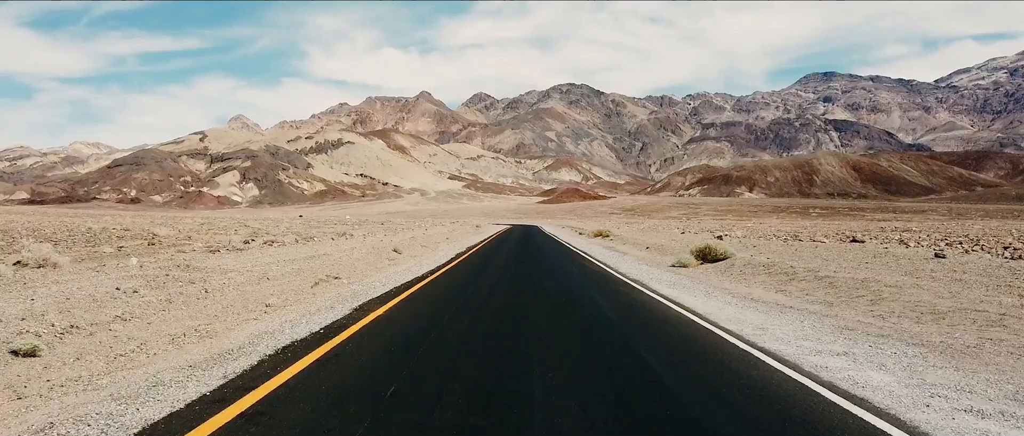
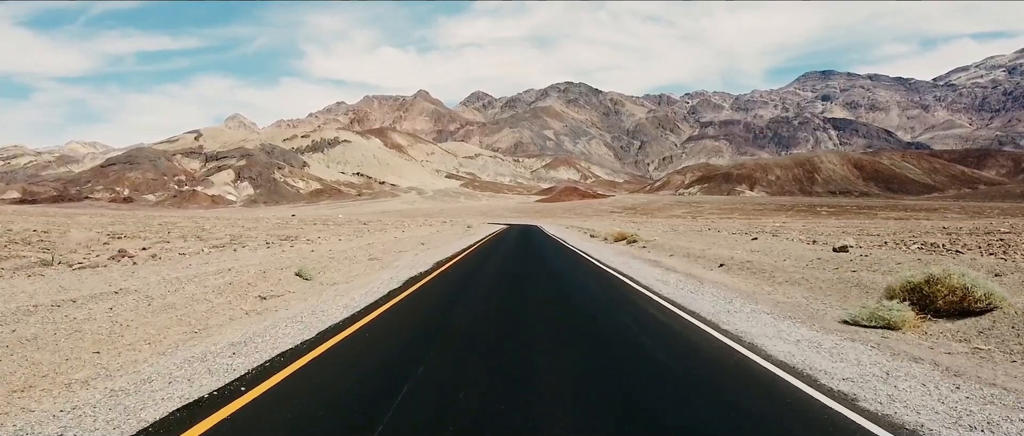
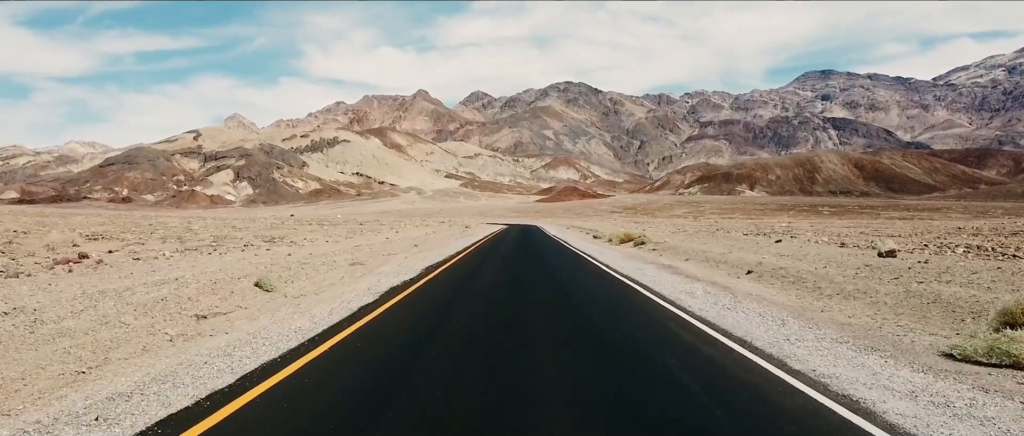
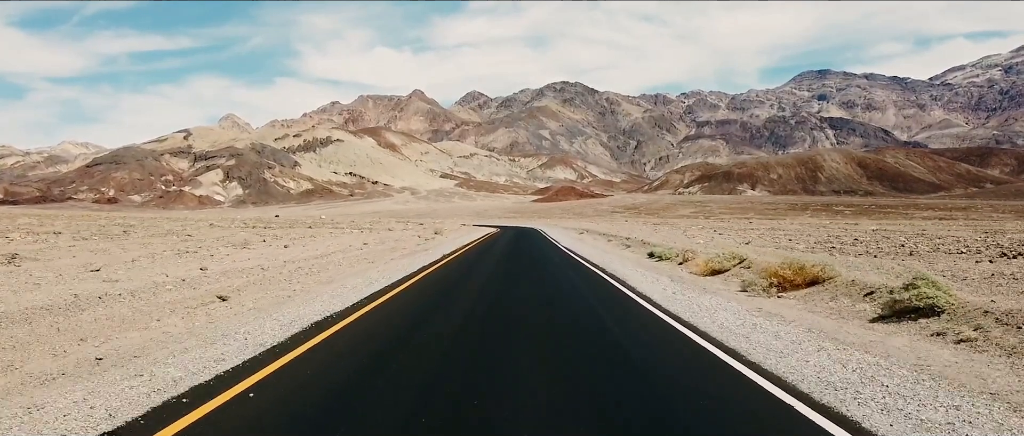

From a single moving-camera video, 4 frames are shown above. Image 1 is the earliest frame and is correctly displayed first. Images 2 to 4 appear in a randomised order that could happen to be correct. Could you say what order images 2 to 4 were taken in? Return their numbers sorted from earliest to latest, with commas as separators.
2, 3, 4
